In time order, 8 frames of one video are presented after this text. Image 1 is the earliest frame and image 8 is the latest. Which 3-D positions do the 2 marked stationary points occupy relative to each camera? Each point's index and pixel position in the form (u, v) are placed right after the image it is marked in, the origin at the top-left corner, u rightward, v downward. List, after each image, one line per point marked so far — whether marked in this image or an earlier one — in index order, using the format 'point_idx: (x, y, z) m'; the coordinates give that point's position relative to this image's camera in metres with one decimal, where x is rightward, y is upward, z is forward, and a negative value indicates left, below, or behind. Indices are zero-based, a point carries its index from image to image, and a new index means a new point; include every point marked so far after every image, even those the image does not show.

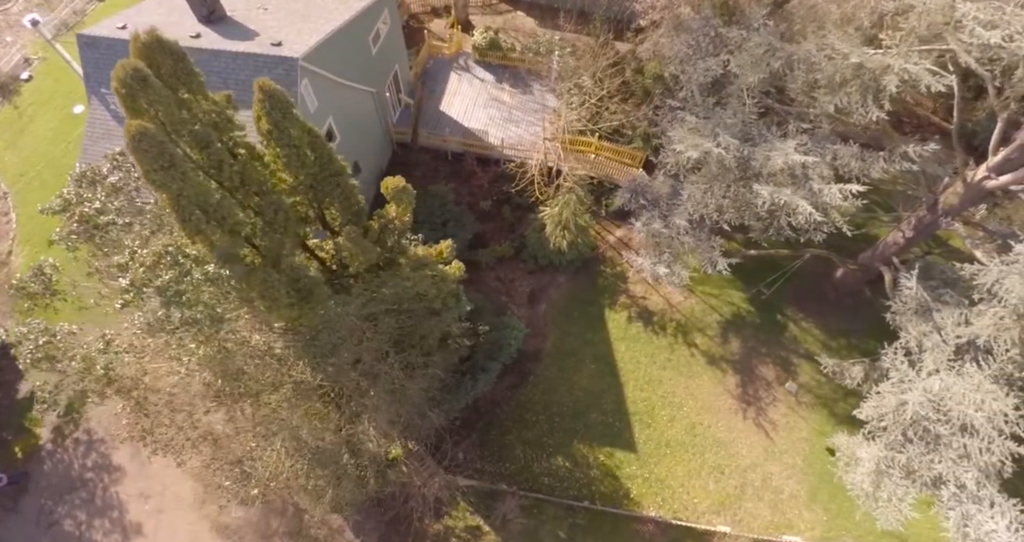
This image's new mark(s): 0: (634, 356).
0: (+3.1, -2.2, +14.5) m
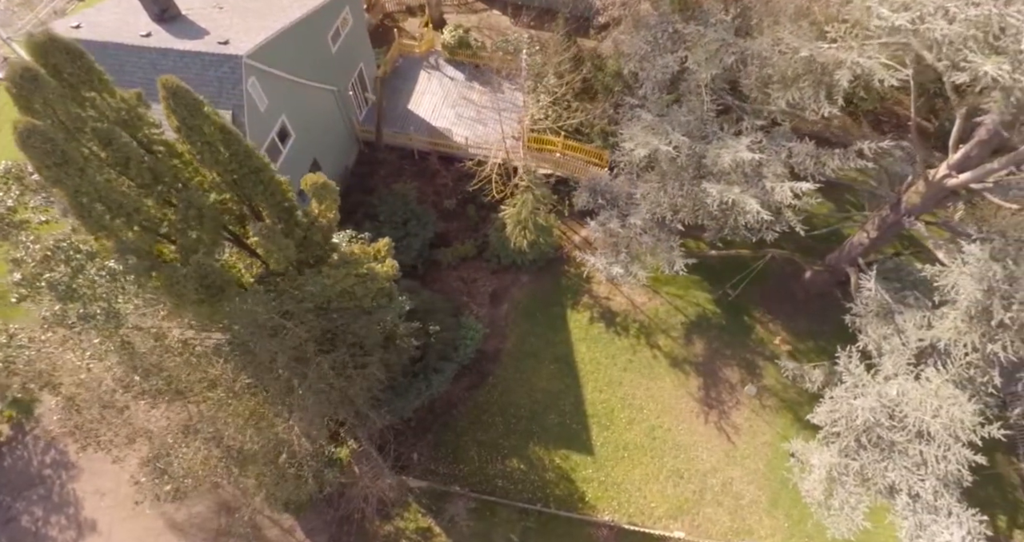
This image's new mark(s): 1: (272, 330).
0: (+2.1, -2.2, +14.3) m
1: (-4.0, -0.9, +9.1) m
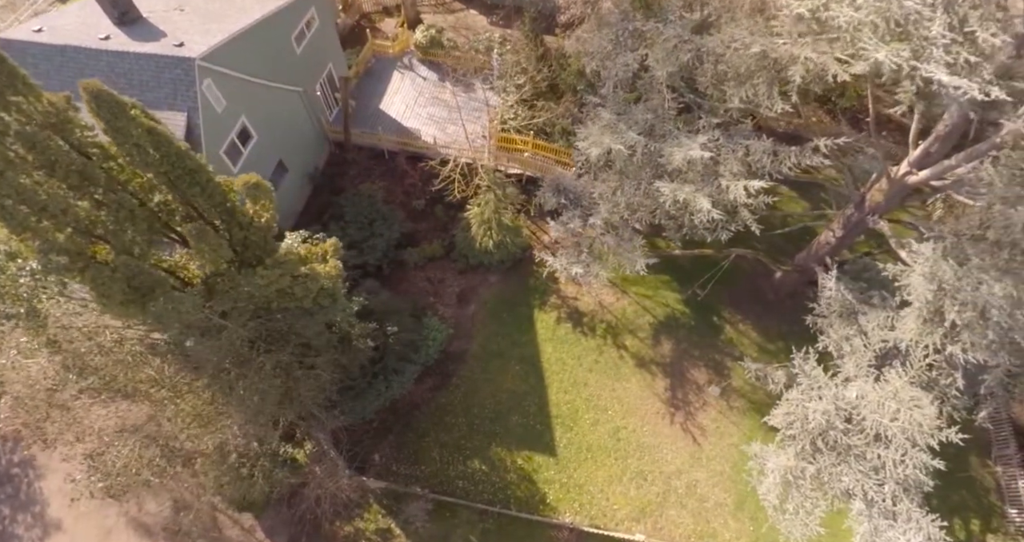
0: (+1.2, -2.2, +14.2) m
1: (-4.9, -0.9, +9.1) m
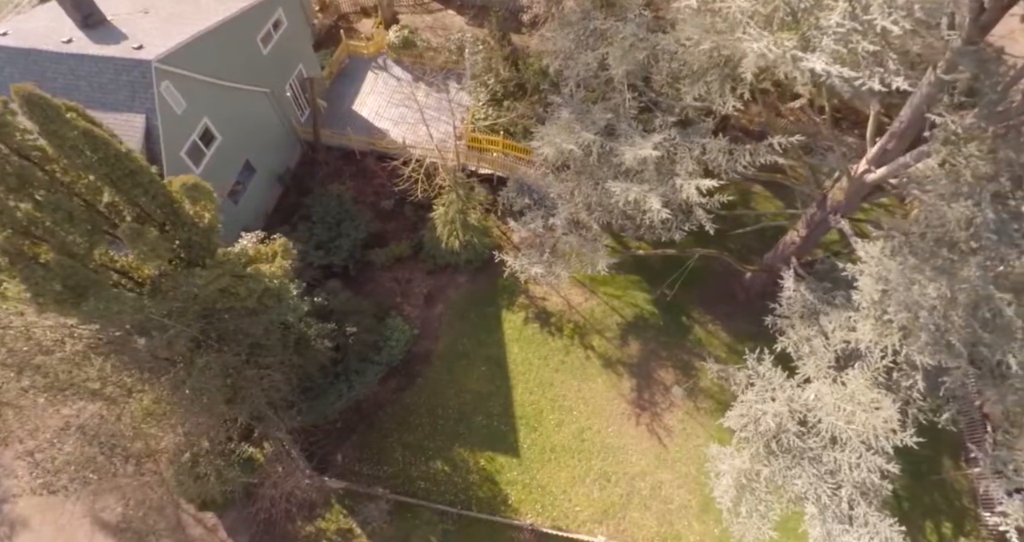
0: (+0.4, -2.2, +14.1) m
1: (-5.9, -0.9, +9.1) m
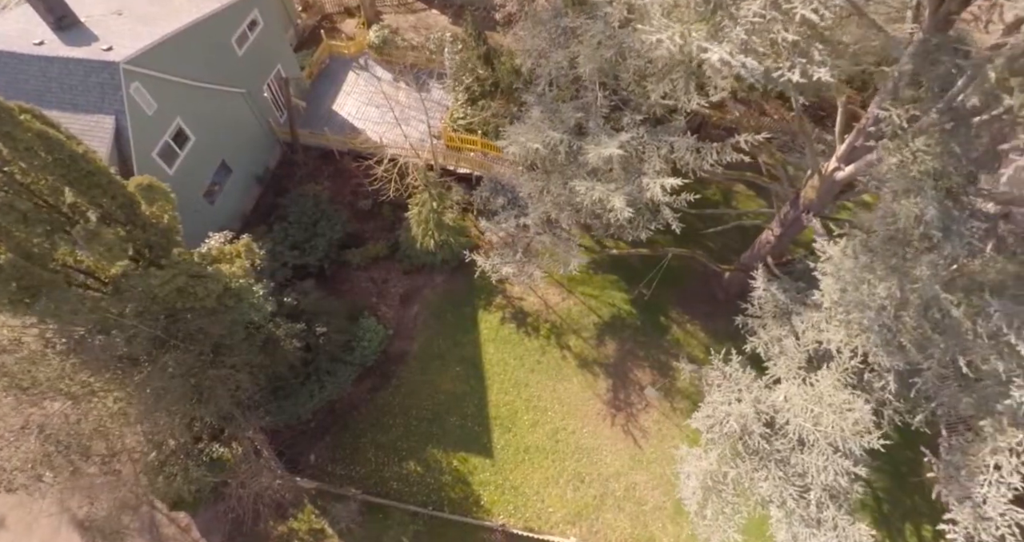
0: (-0.2, -2.2, +14.1) m
1: (-6.5, -0.9, +9.2) m
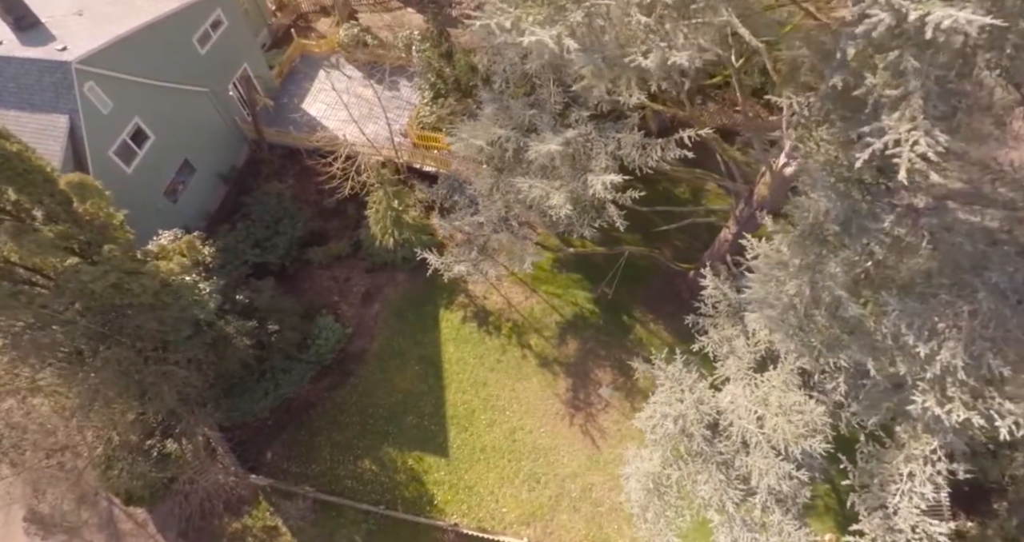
0: (-1.2, -2.1, +14.0) m
1: (-7.7, -0.9, +9.2) m
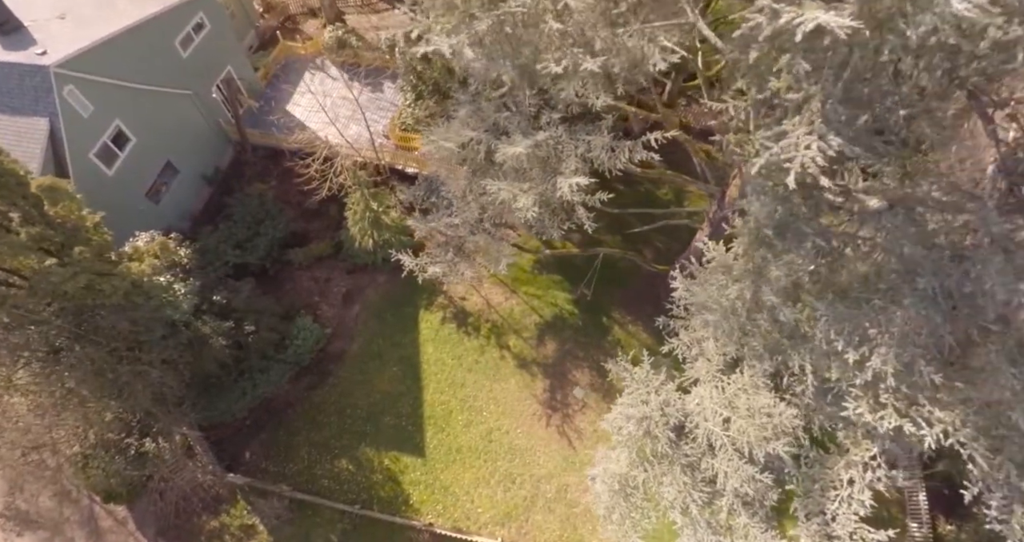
0: (-1.8, -2.2, +14.0) m
1: (-8.2, -0.9, +9.4) m
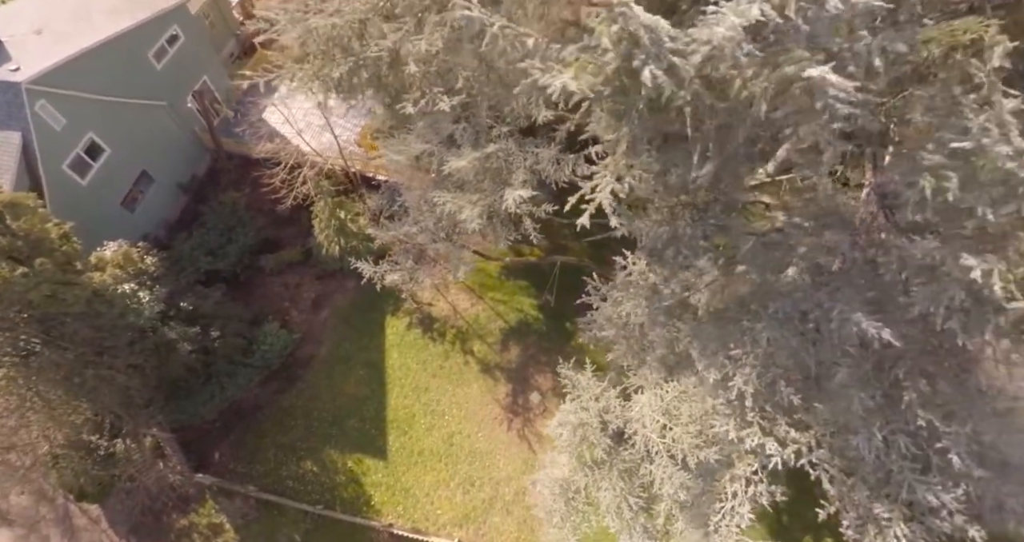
0: (-2.7, -2.3, +14.4) m
1: (-9.3, -1.1, +9.8) m
